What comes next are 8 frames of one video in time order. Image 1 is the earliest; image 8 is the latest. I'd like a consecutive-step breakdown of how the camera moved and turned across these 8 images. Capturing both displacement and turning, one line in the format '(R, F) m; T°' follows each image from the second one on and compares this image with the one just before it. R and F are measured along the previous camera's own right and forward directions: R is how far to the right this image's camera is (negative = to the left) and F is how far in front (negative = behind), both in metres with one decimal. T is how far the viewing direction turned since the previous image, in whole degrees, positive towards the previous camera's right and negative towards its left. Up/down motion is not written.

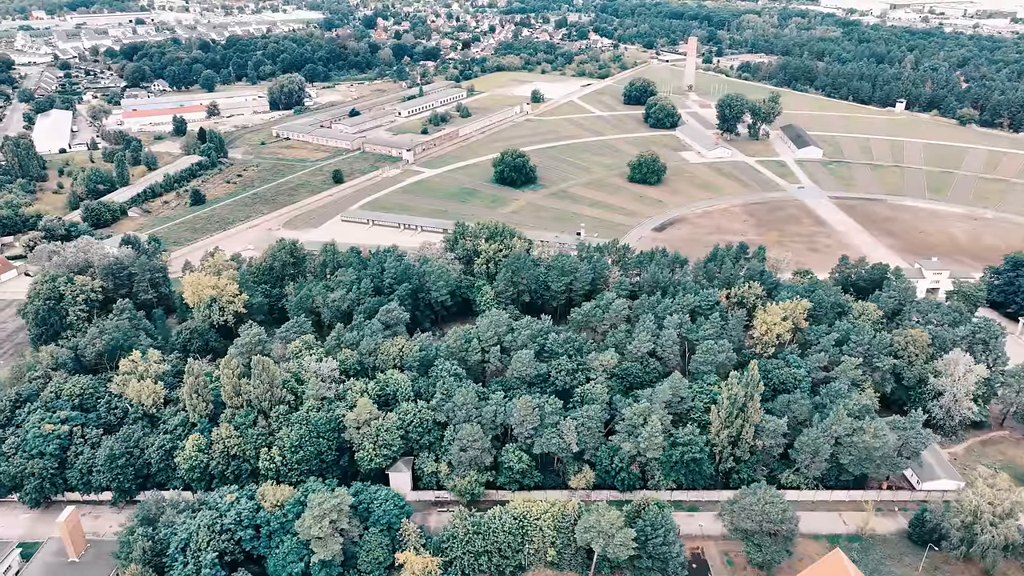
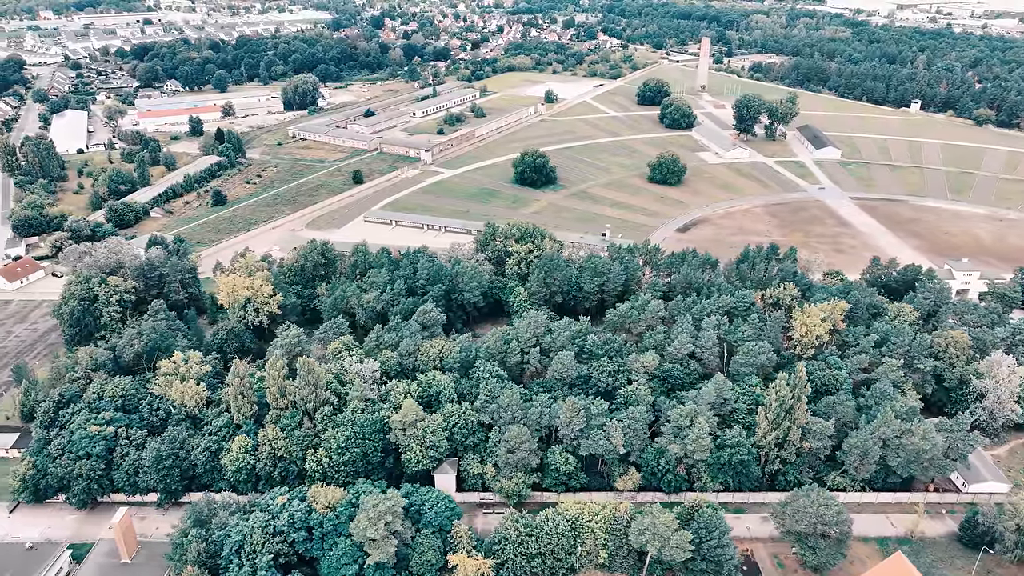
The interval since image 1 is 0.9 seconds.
(-2.6, +0.1) m; 0°
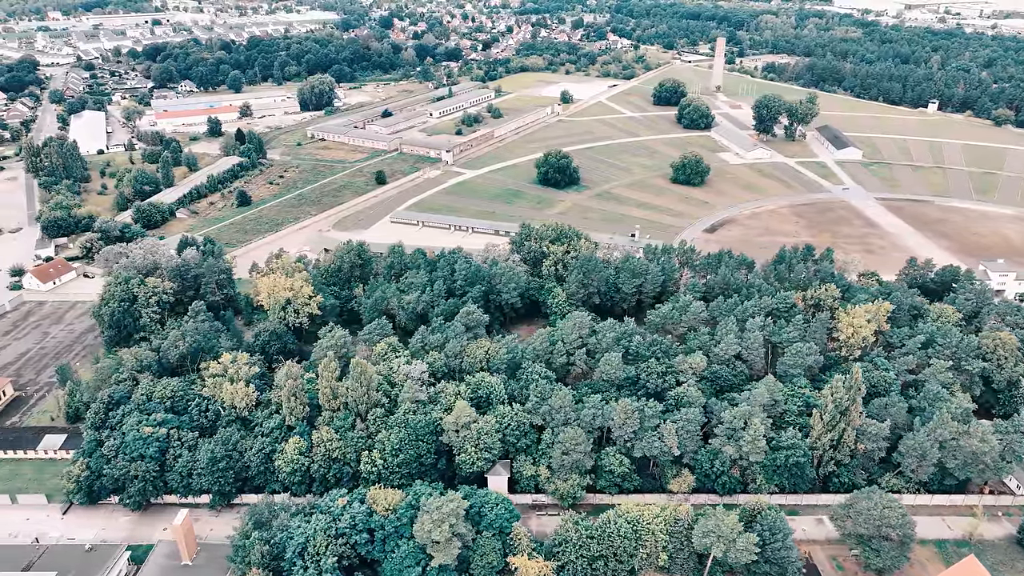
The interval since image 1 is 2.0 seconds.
(-3.0, +0.1) m; 0°
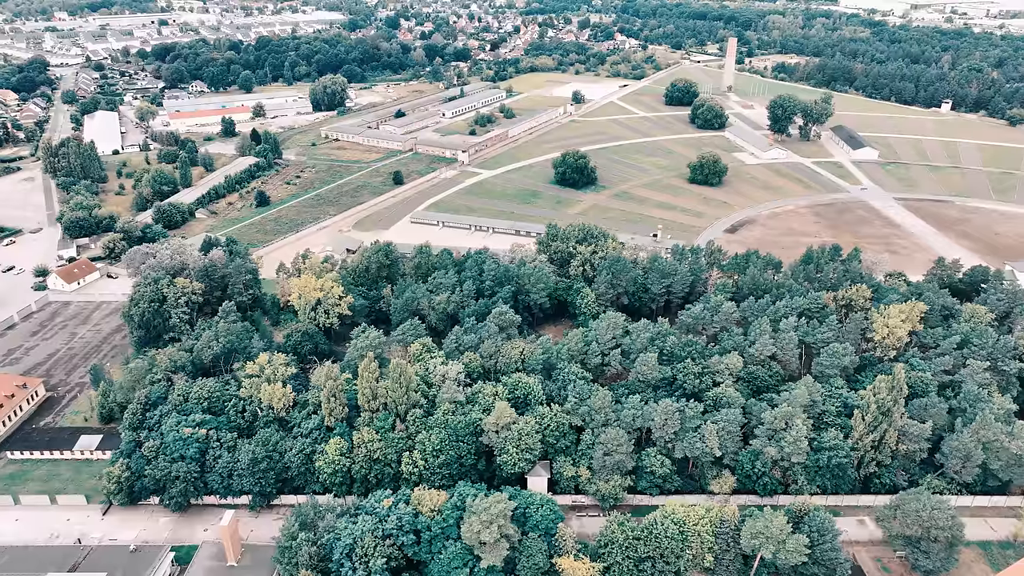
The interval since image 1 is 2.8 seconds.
(-2.3, +0.1) m; 0°
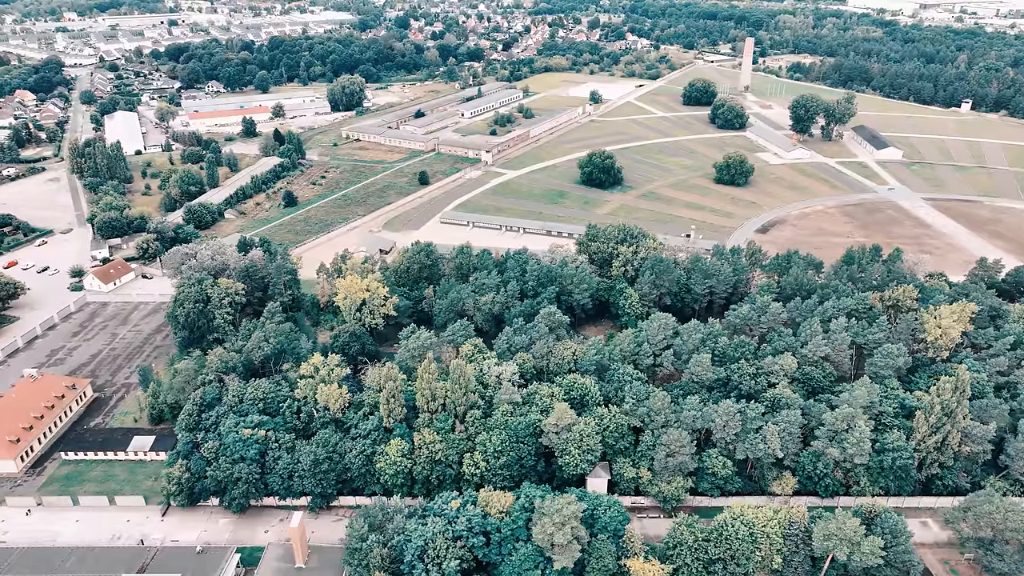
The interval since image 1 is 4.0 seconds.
(-3.4, +0.1) m; 0°
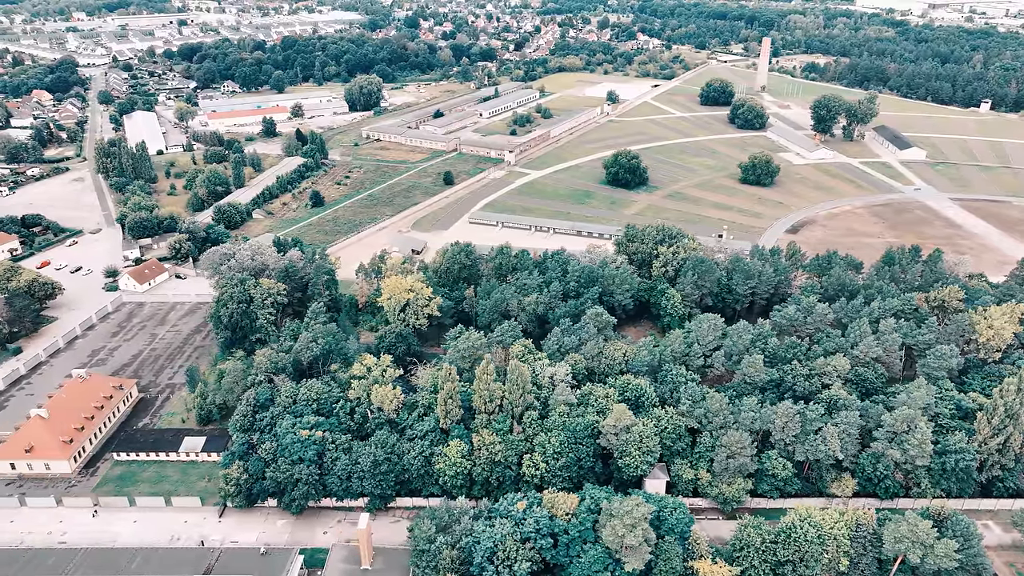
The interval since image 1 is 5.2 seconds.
(-3.3, +0.1) m; 0°
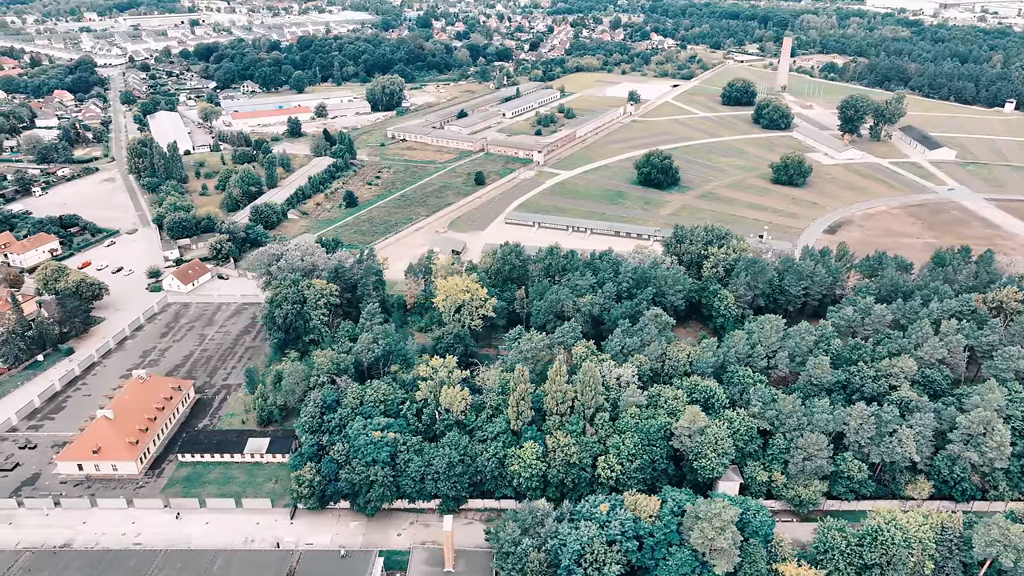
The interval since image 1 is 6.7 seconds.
(-4.1, +0.2) m; 0°
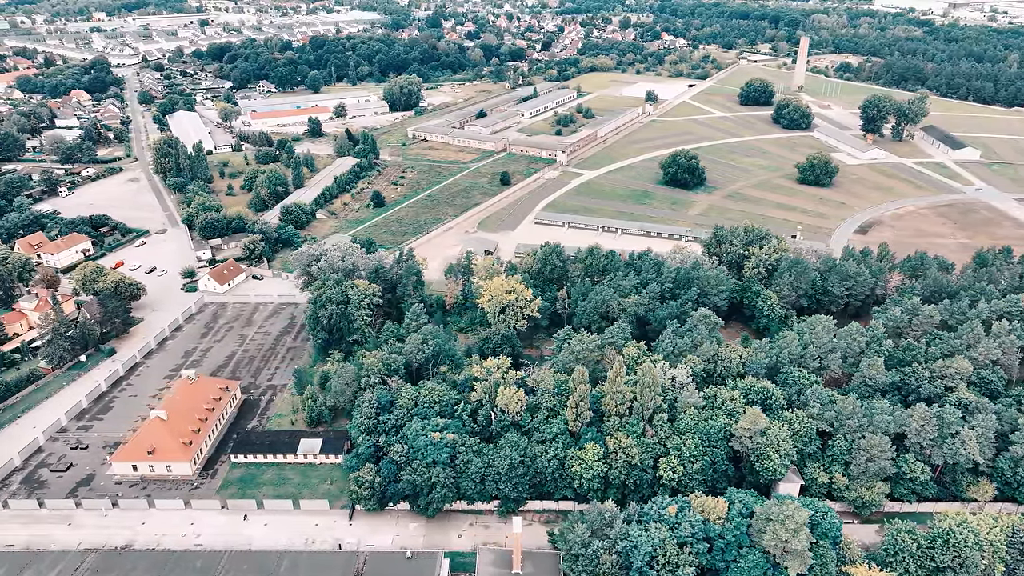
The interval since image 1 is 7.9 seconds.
(-3.3, +0.2) m; 0°
